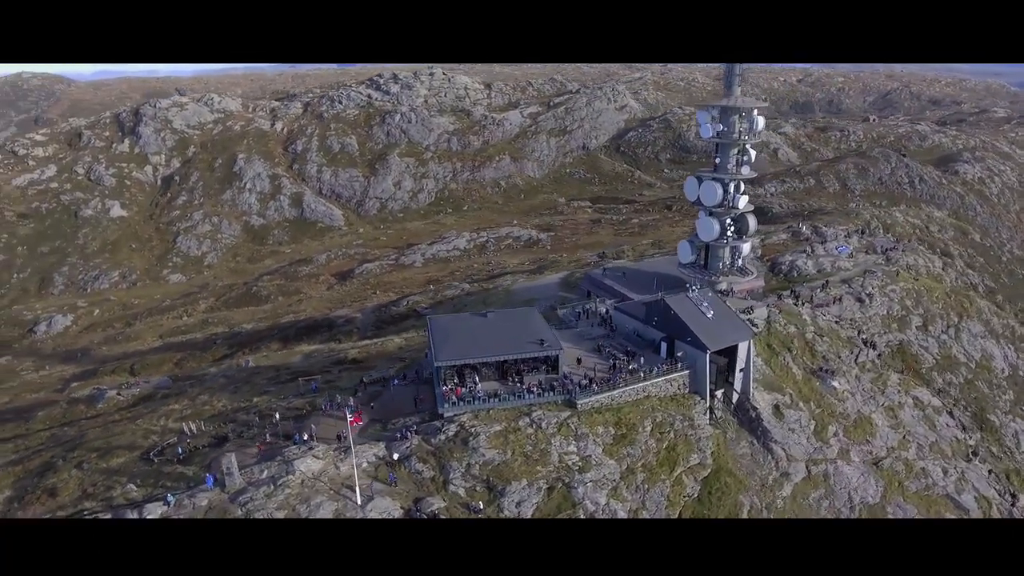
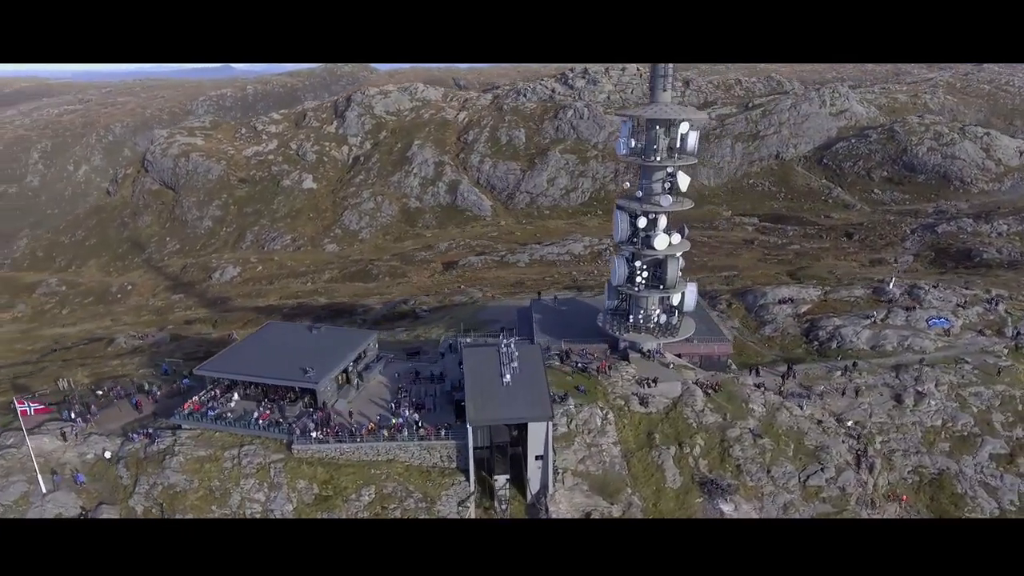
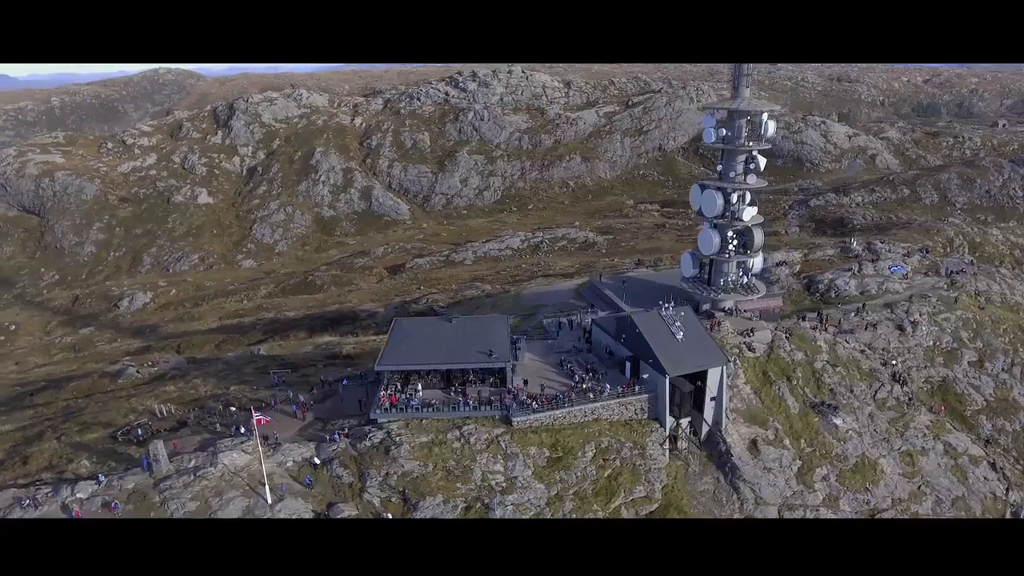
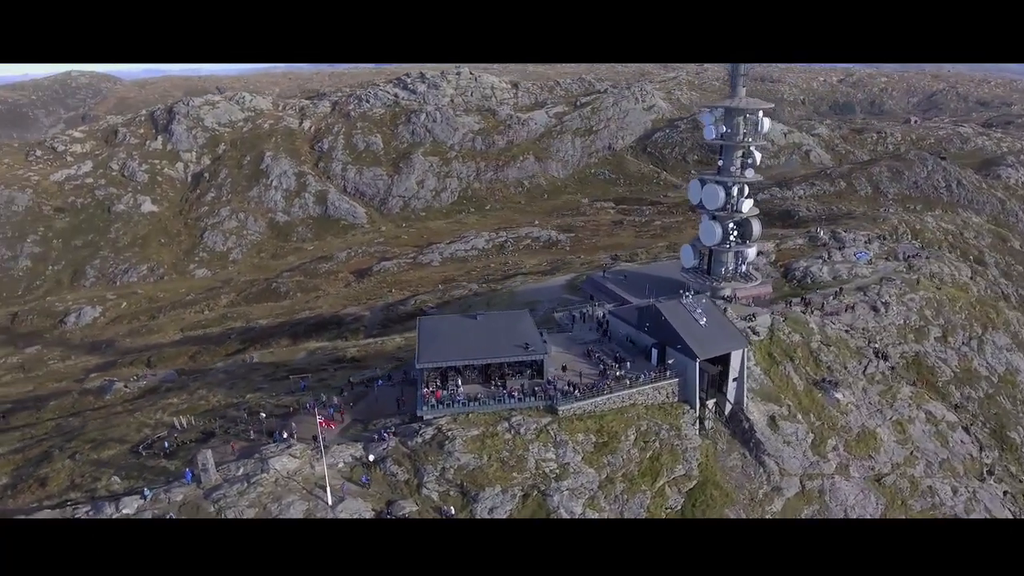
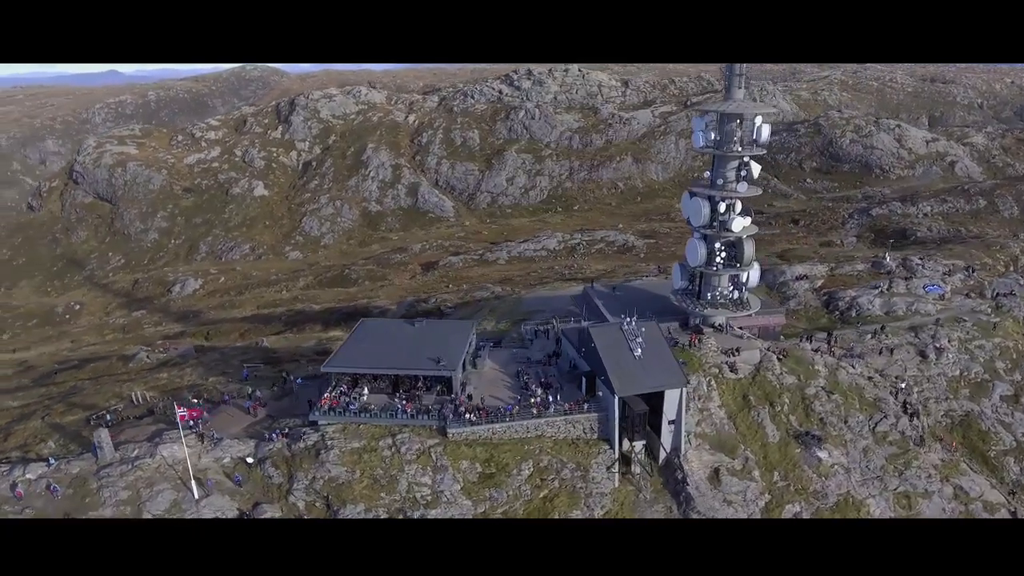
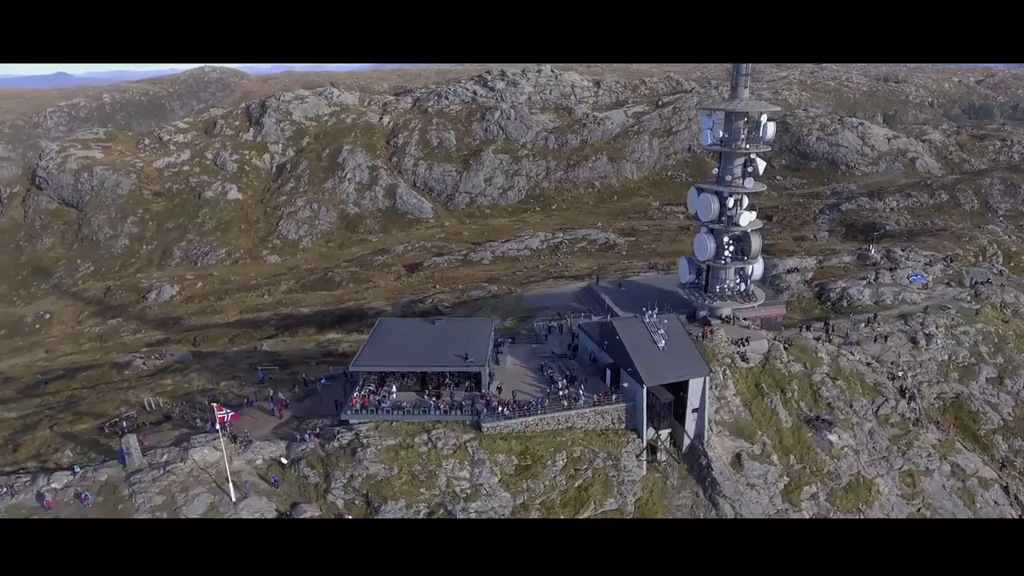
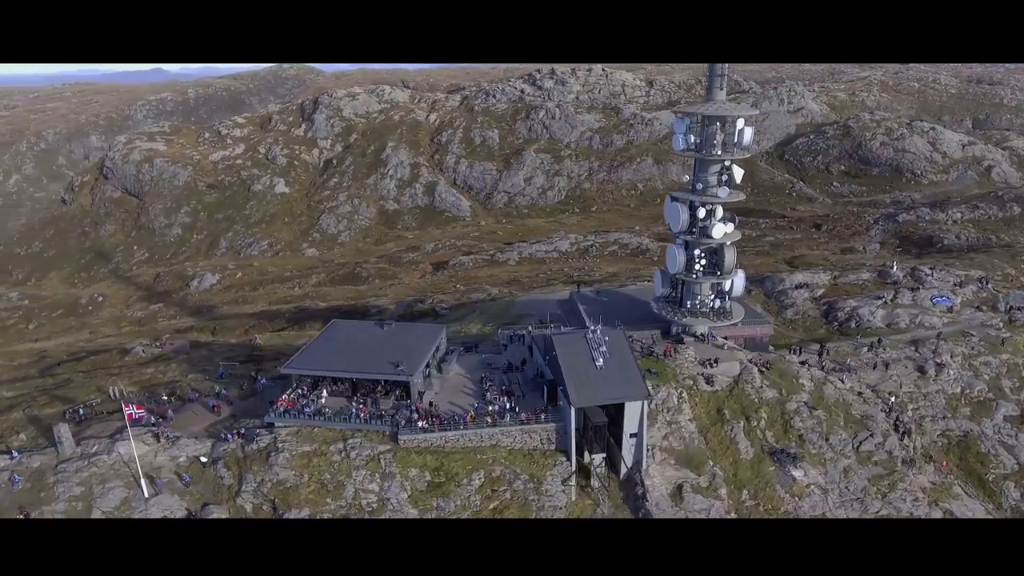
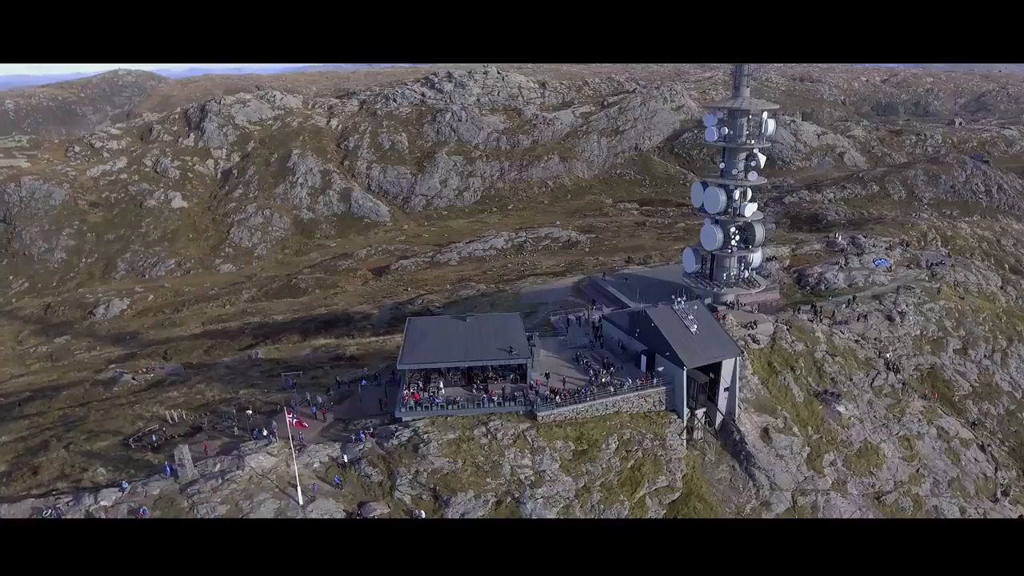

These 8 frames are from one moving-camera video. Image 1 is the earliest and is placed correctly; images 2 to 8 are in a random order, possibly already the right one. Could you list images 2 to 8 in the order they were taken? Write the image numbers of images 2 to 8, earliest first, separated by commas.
4, 8, 3, 6, 5, 7, 2
